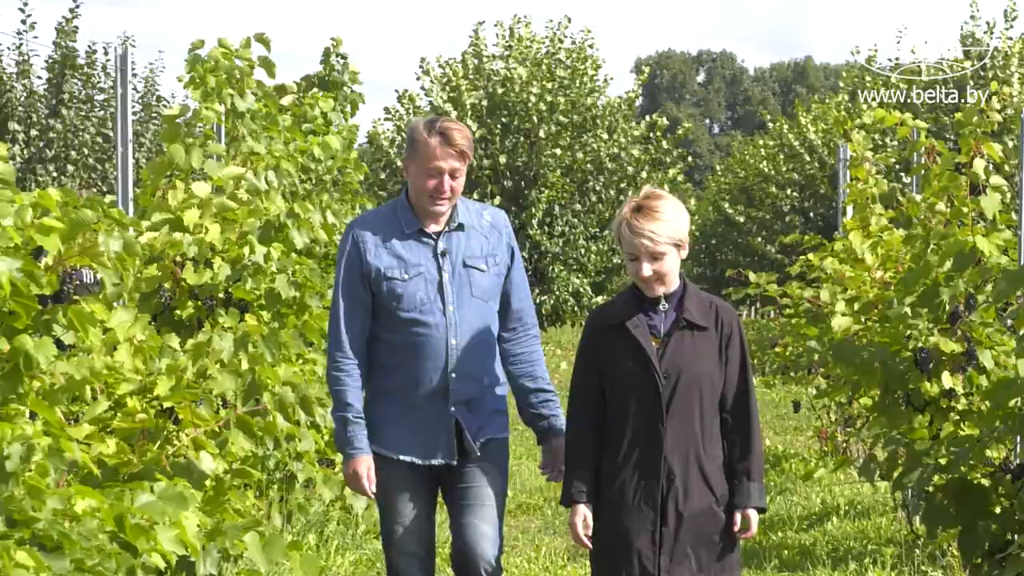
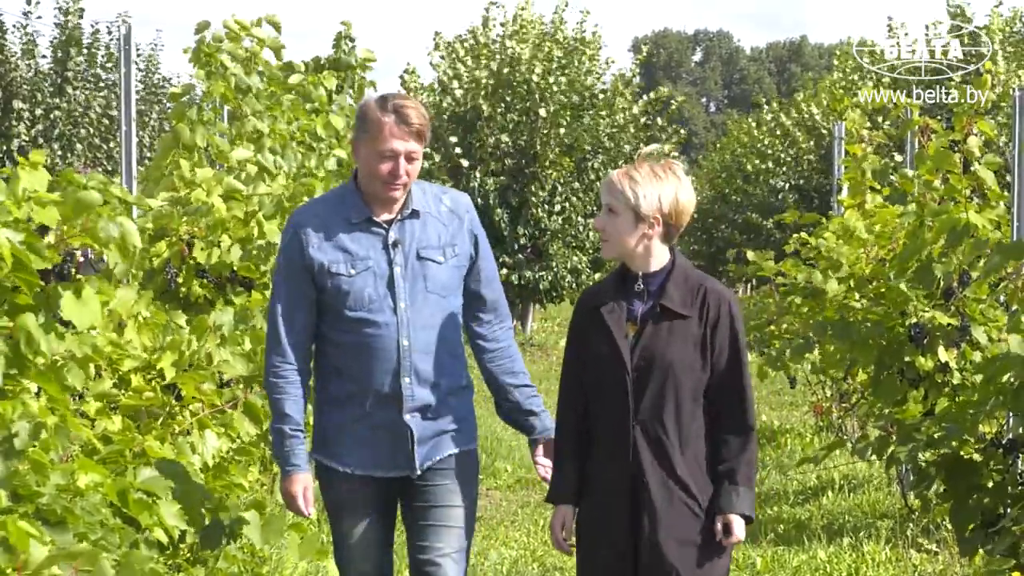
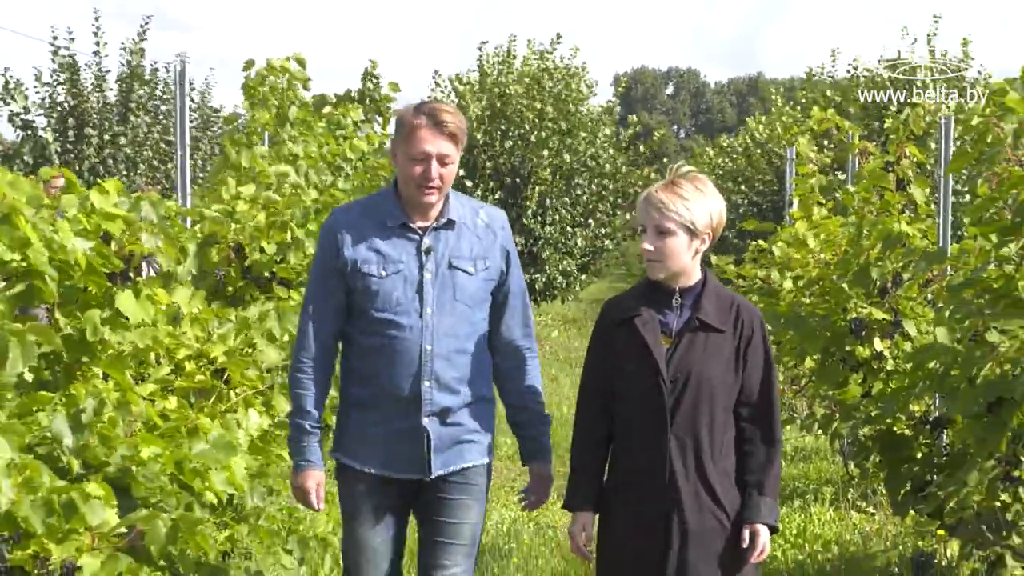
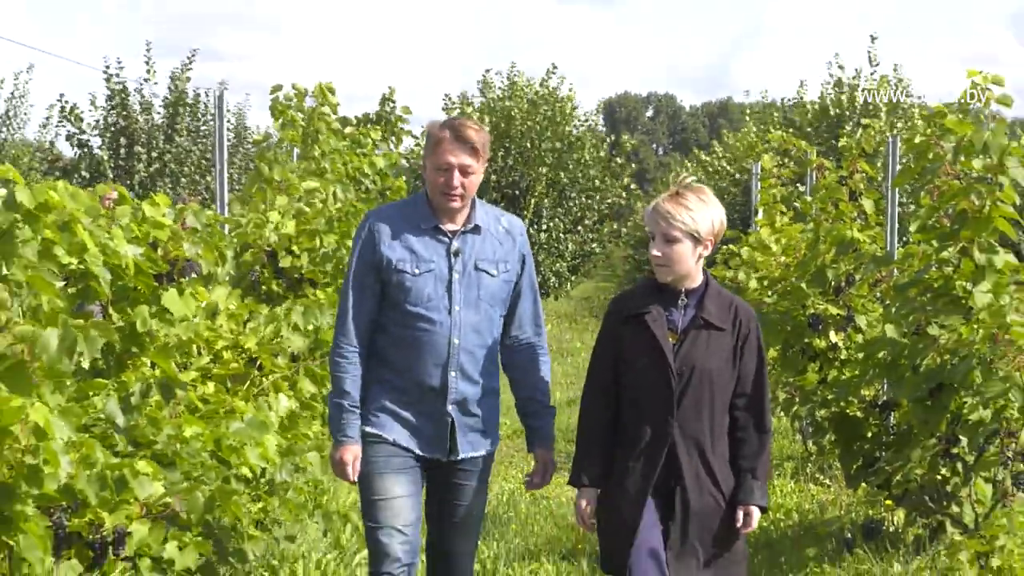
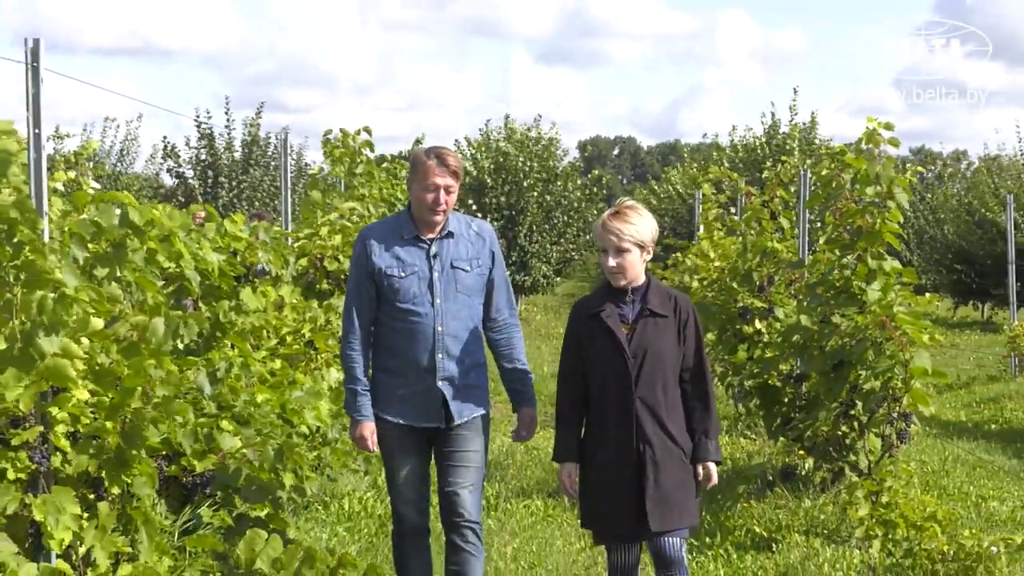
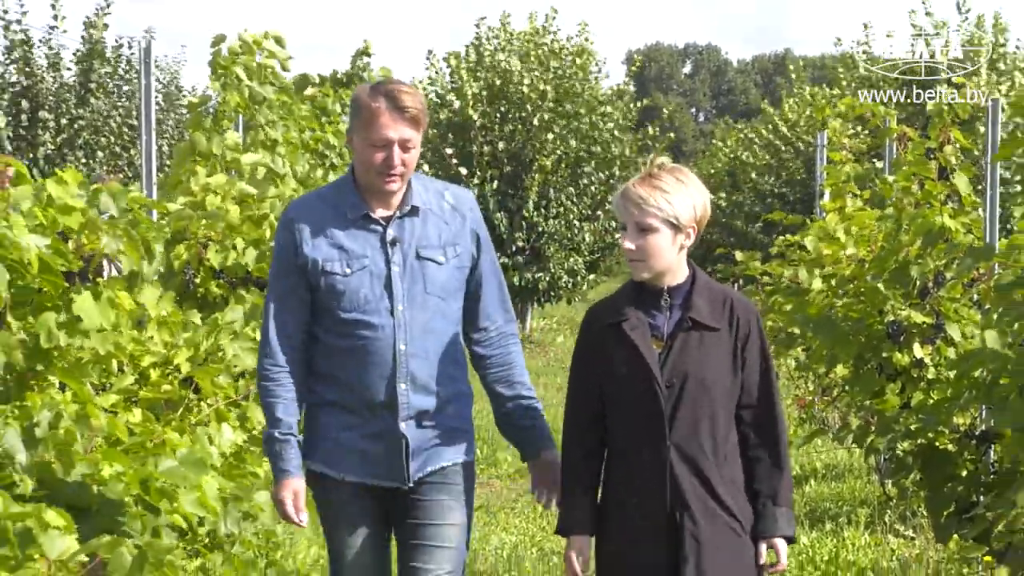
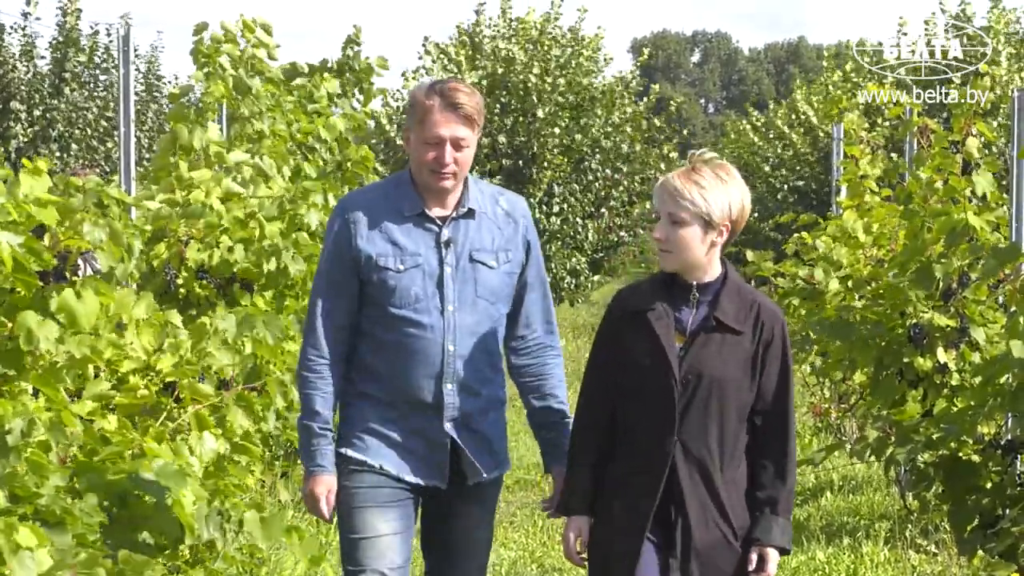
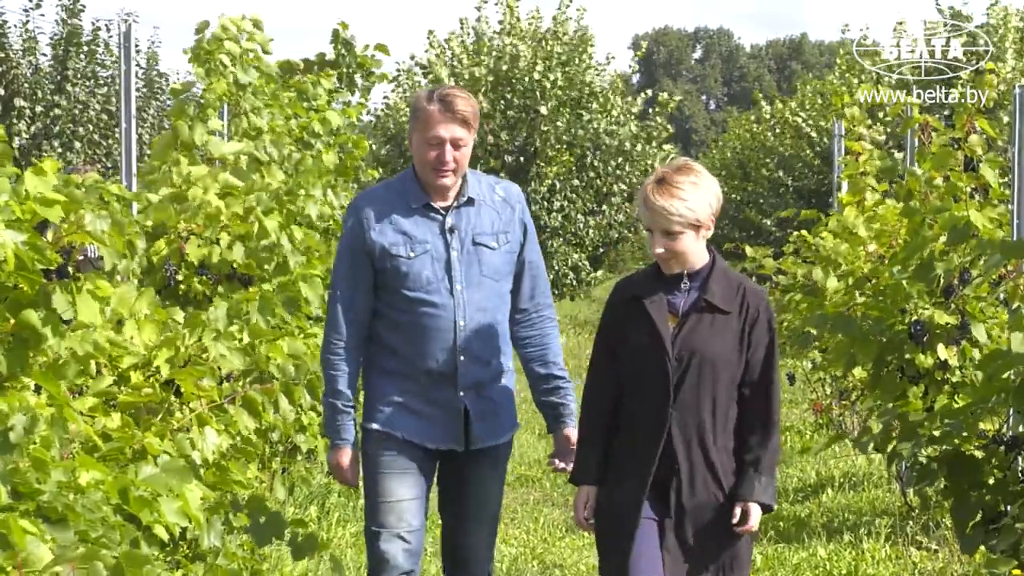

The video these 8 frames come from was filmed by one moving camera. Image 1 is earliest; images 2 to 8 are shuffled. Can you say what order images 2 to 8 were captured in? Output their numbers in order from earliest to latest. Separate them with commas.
8, 2, 7, 6, 3, 4, 5
